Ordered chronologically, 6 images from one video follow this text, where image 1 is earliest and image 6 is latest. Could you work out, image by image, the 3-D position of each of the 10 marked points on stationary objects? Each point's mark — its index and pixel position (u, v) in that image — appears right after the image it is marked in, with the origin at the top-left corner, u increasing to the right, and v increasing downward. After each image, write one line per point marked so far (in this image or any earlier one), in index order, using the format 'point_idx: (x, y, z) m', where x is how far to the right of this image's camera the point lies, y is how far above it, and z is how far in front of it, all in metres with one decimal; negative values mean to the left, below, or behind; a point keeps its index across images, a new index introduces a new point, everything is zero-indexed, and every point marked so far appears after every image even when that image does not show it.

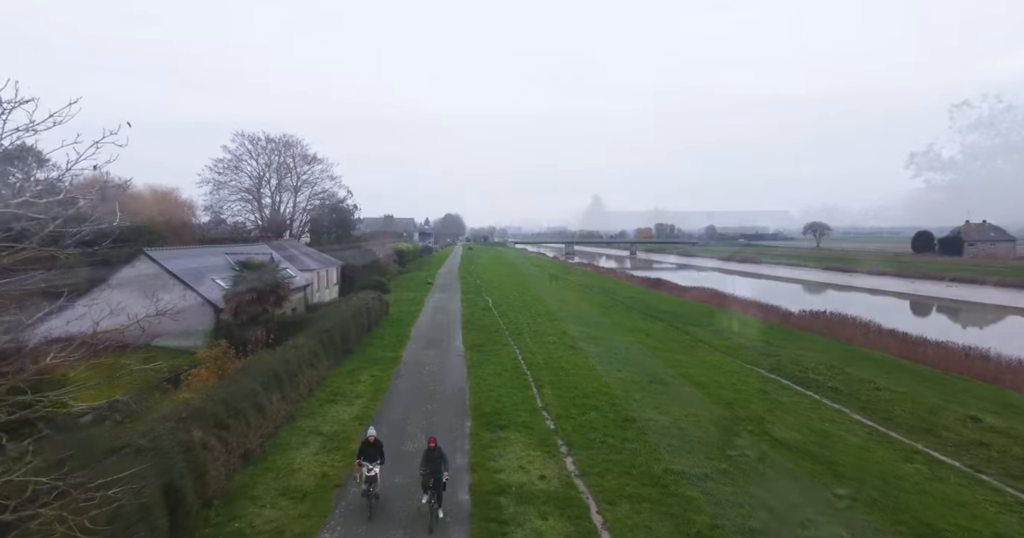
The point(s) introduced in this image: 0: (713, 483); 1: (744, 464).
0: (+4.3, -4.6, +12.0) m
1: (+5.5, -4.6, +13.2) m
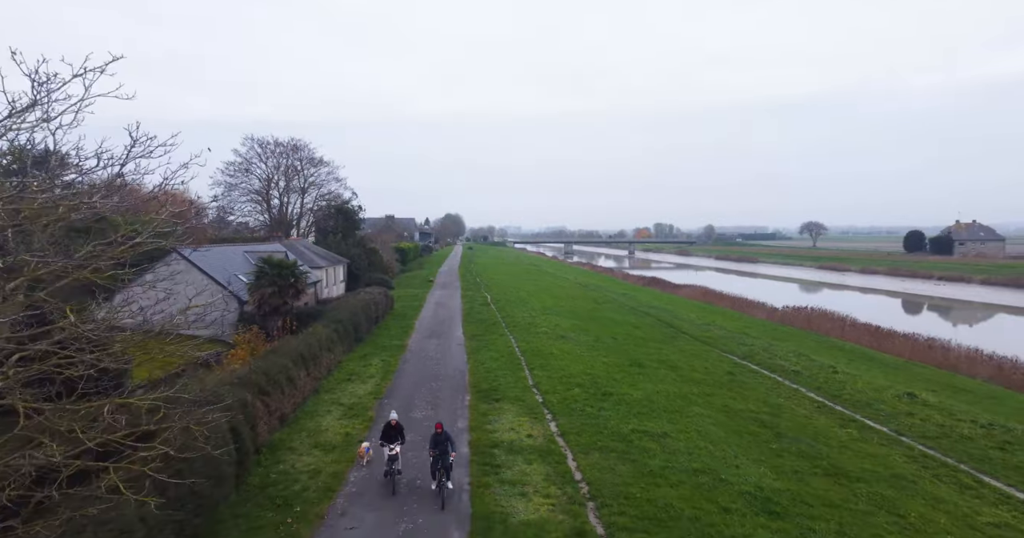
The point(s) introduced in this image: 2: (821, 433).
0: (+4.1, -4.4, +14.5) m
1: (+5.2, -4.4, +15.8) m
2: (+8.9, -4.7, +16.3) m
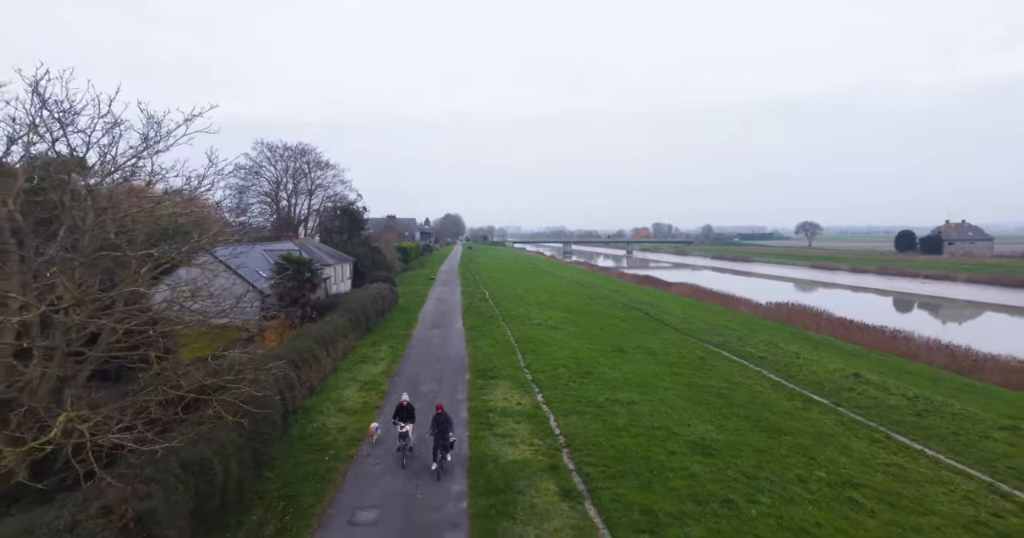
0: (+3.8, -4.2, +17.3) m
1: (+5.0, -4.2, +18.6) m
2: (+8.7, -4.5, +19.1) m
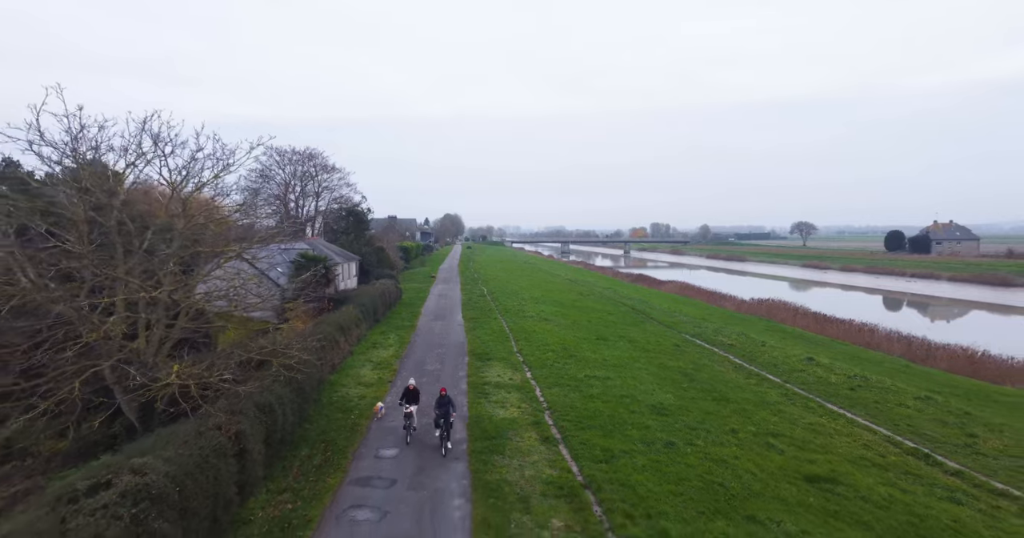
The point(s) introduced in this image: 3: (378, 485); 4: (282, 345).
0: (+3.5, -4.0, +20.4) m
1: (+4.7, -4.0, +21.7) m
2: (+8.4, -4.3, +22.2) m
3: (-2.9, -4.6, +11.9) m
4: (-5.5, -1.8, +13.3) m
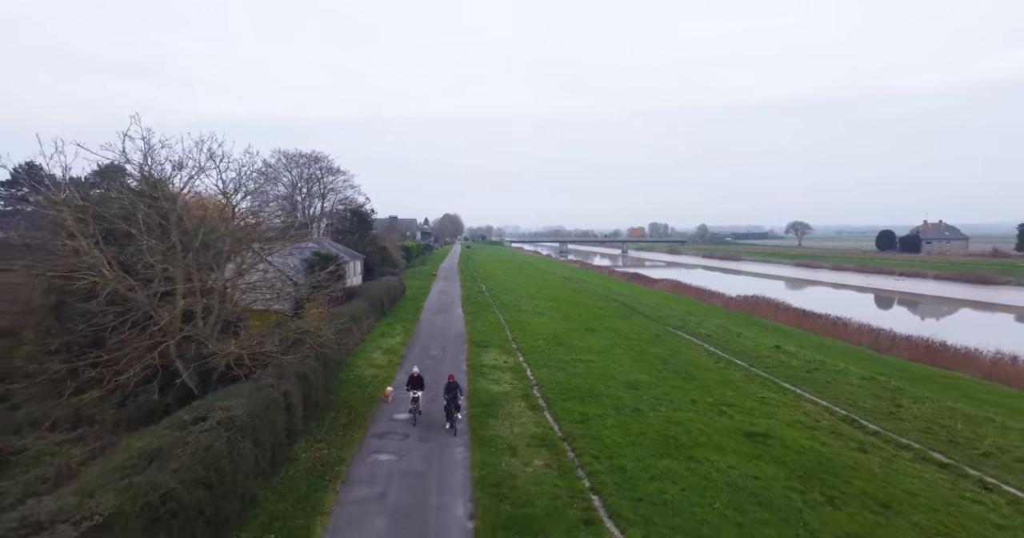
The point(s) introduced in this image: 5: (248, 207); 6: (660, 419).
0: (+3.3, -3.8, +23.1) m
1: (+4.5, -3.9, +24.4) m
2: (+8.2, -4.1, +24.9) m
3: (-3.1, -4.5, +14.7) m
4: (-5.8, -1.7, +16.0) m
5: (-7.7, +1.8, +16.5) m
6: (+4.3, -4.3, +16.1) m
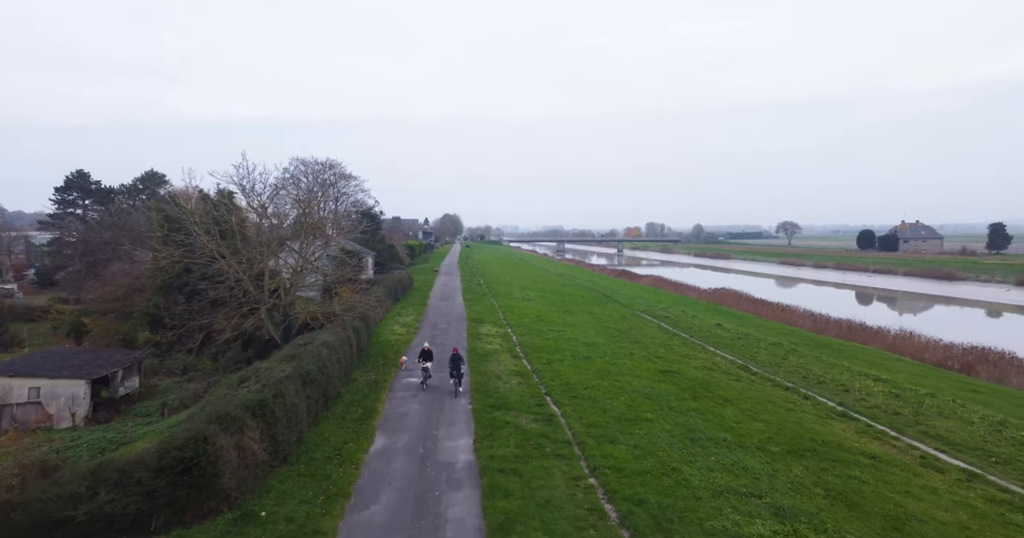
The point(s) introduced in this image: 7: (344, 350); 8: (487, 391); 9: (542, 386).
0: (+2.8, -3.4, +29.9) m
1: (+3.9, -3.4, +31.2) m
2: (+7.6, -3.7, +31.7) m
3: (-3.6, -4.0, +21.5) m
4: (-6.3, -1.2, +22.8) m
5: (-8.3, +2.3, +23.3) m
6: (+3.8, -3.9, +22.9) m
7: (-5.6, -2.7, +18.4) m
8: (-0.8, -4.0, +18.5) m
9: (+1.0, -4.0, +19.1) m
